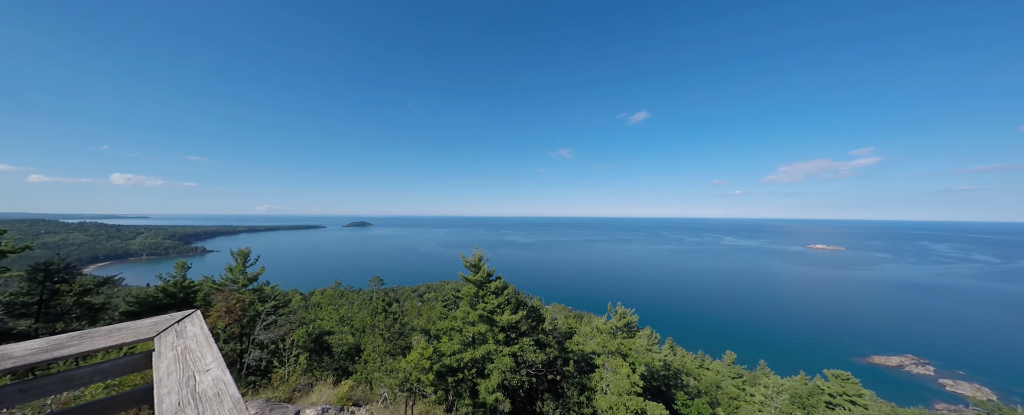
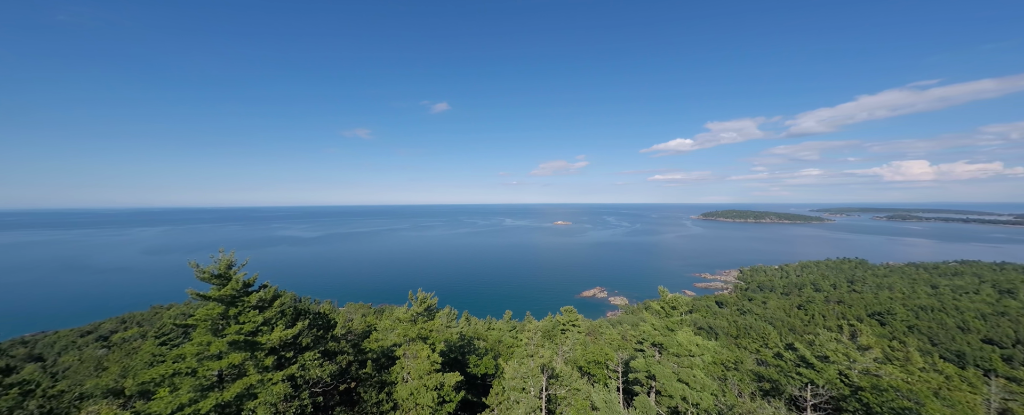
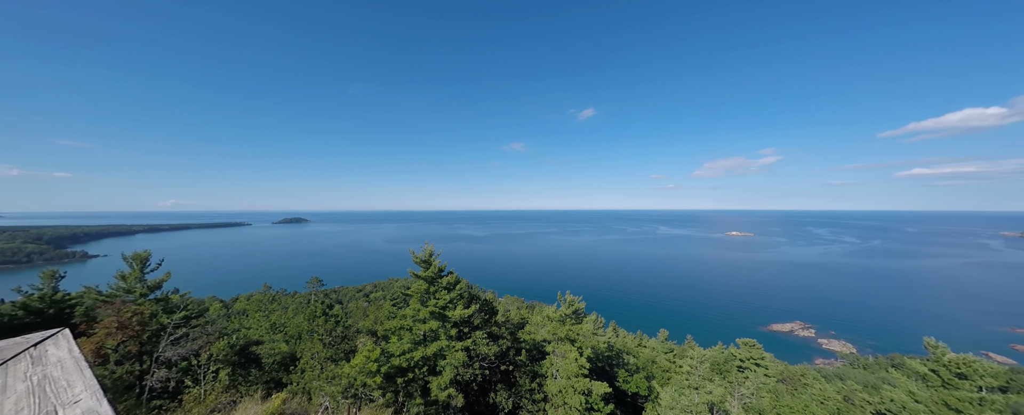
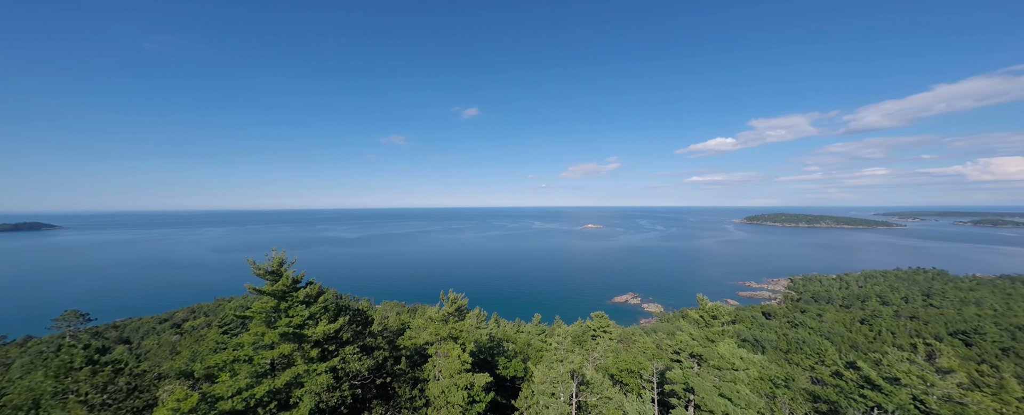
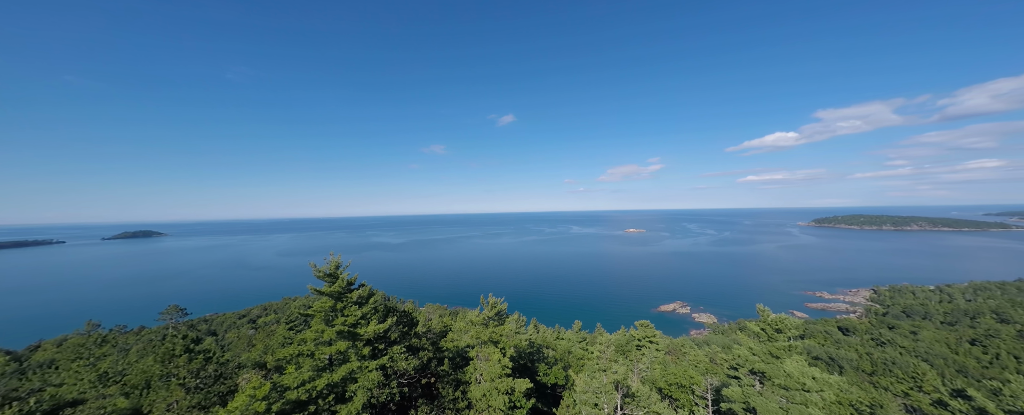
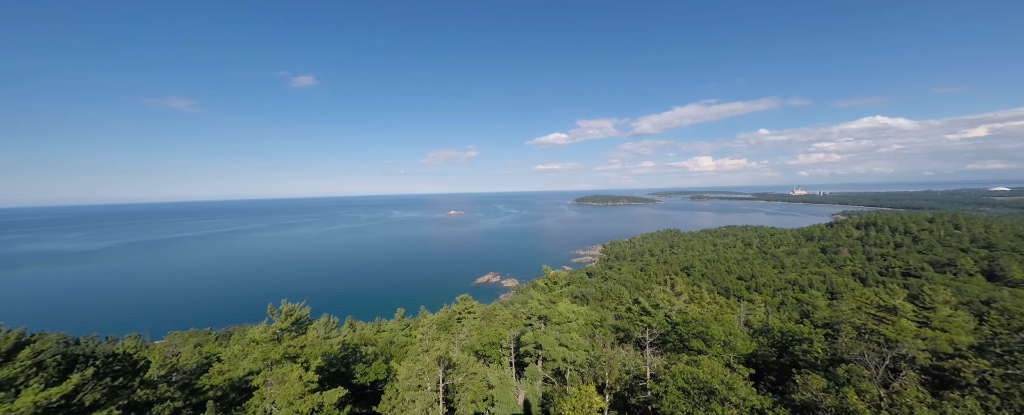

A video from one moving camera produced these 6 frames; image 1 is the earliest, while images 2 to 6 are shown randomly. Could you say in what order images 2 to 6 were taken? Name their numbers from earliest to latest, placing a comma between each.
3, 5, 4, 2, 6
